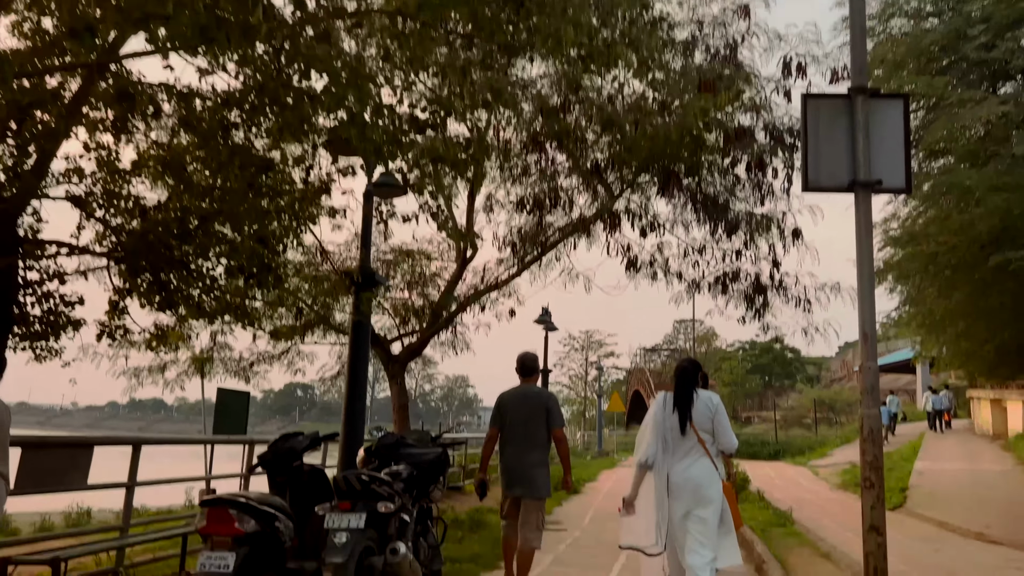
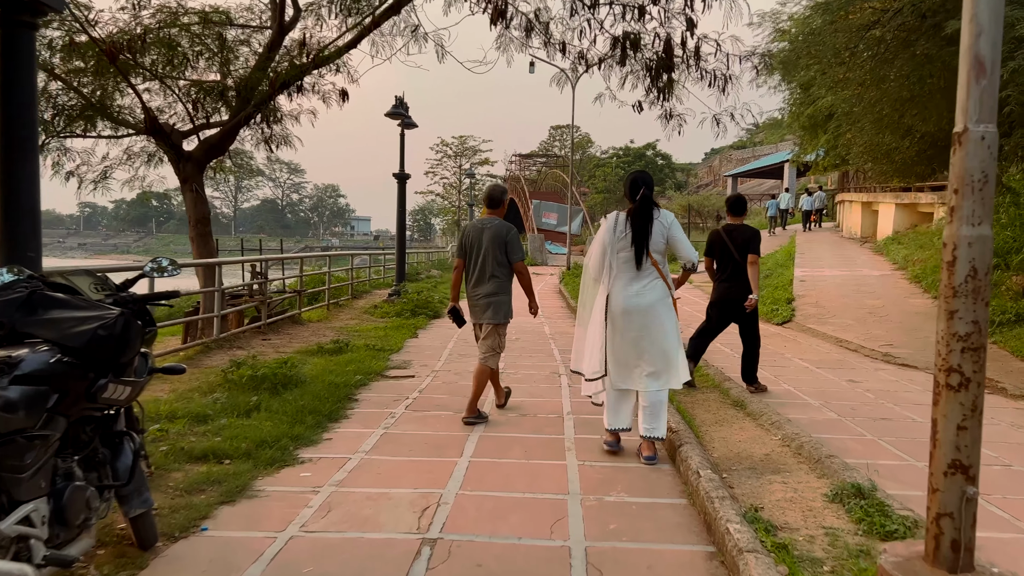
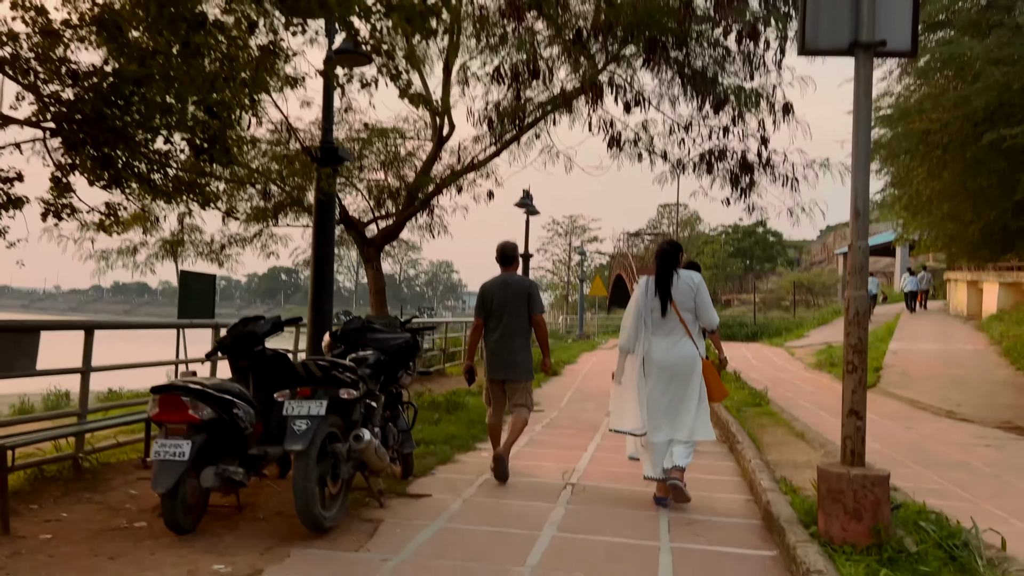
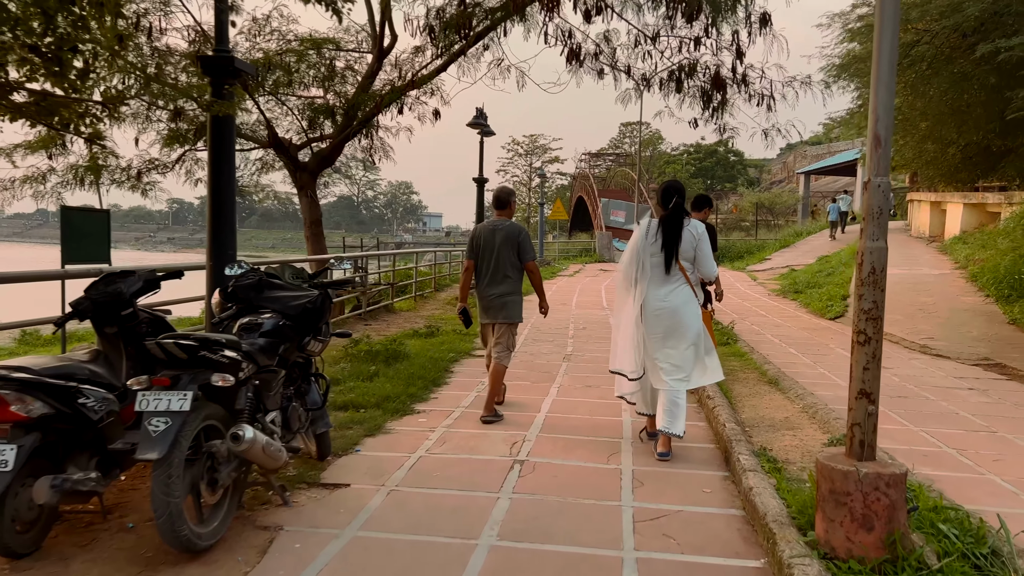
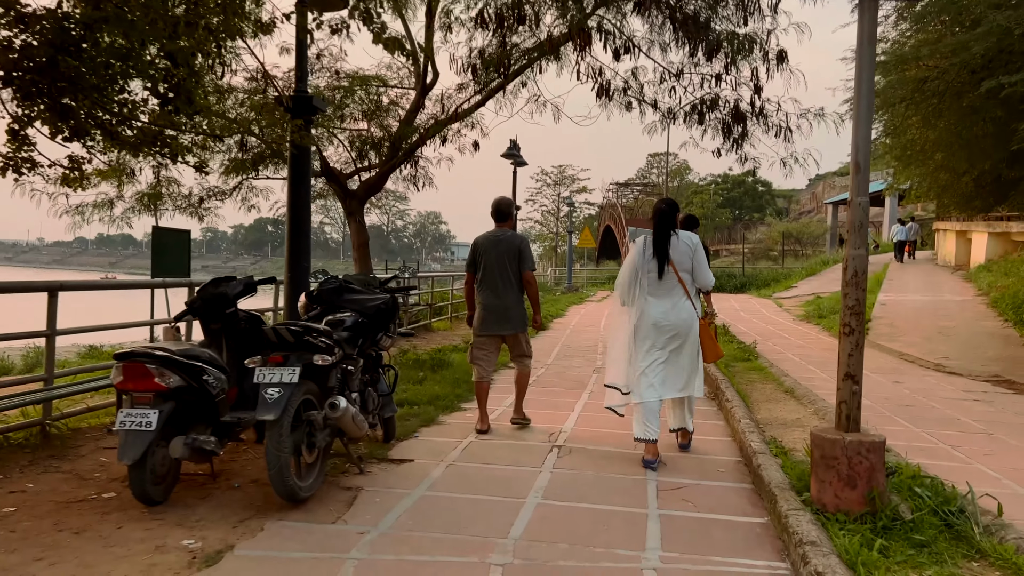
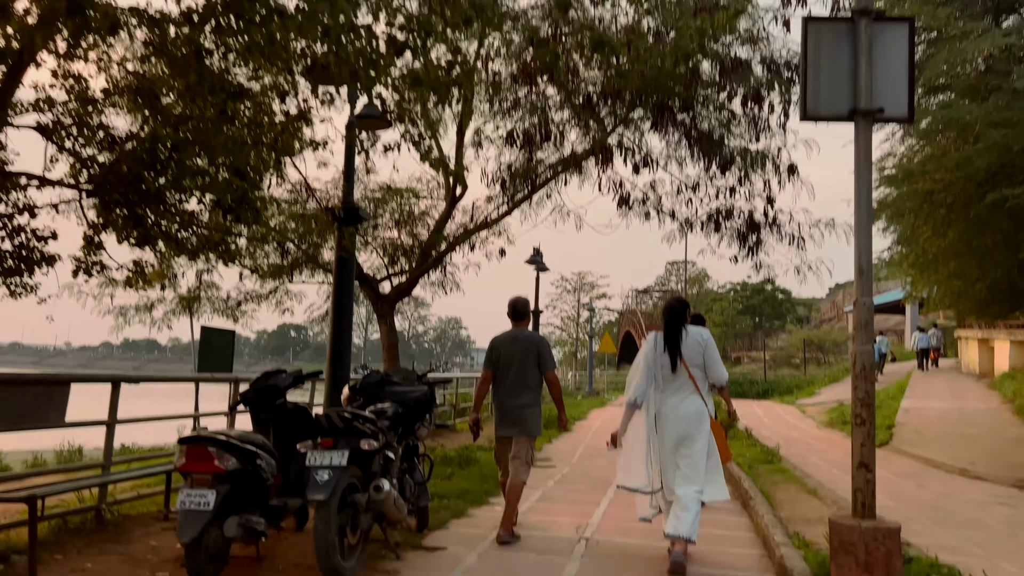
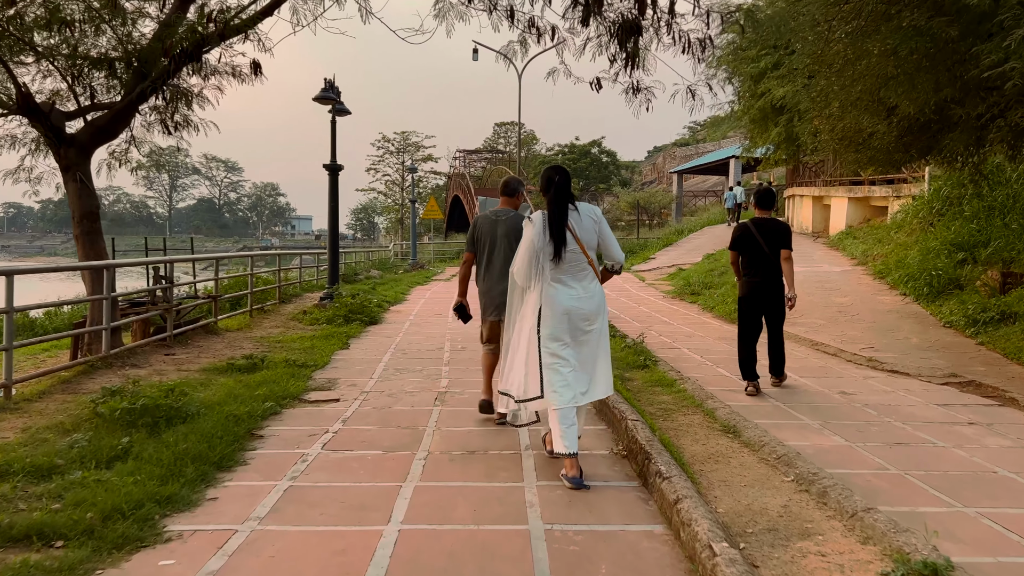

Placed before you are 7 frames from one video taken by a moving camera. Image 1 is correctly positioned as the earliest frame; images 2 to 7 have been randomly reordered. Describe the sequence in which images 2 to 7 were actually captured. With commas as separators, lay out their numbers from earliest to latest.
6, 3, 5, 4, 2, 7
